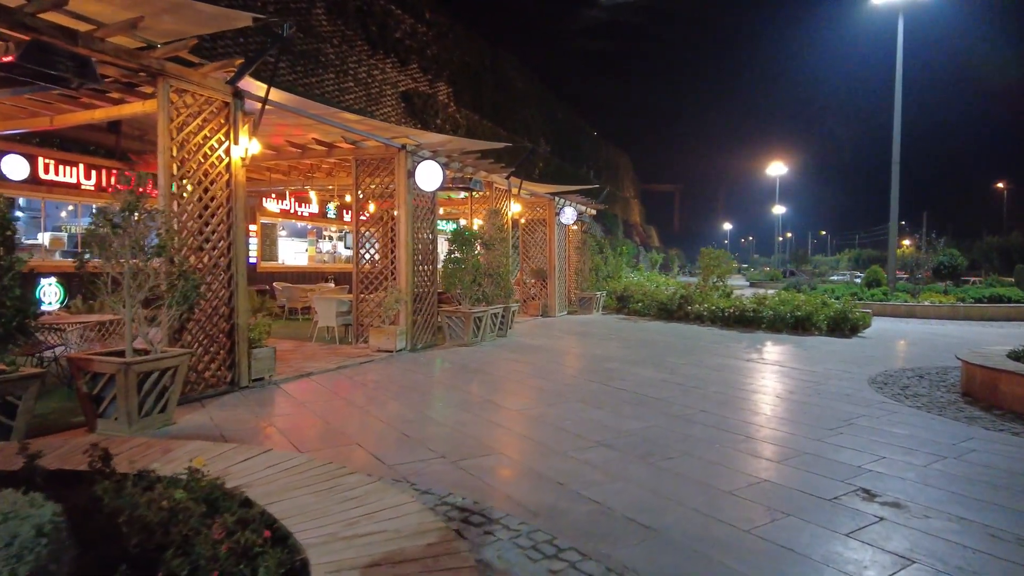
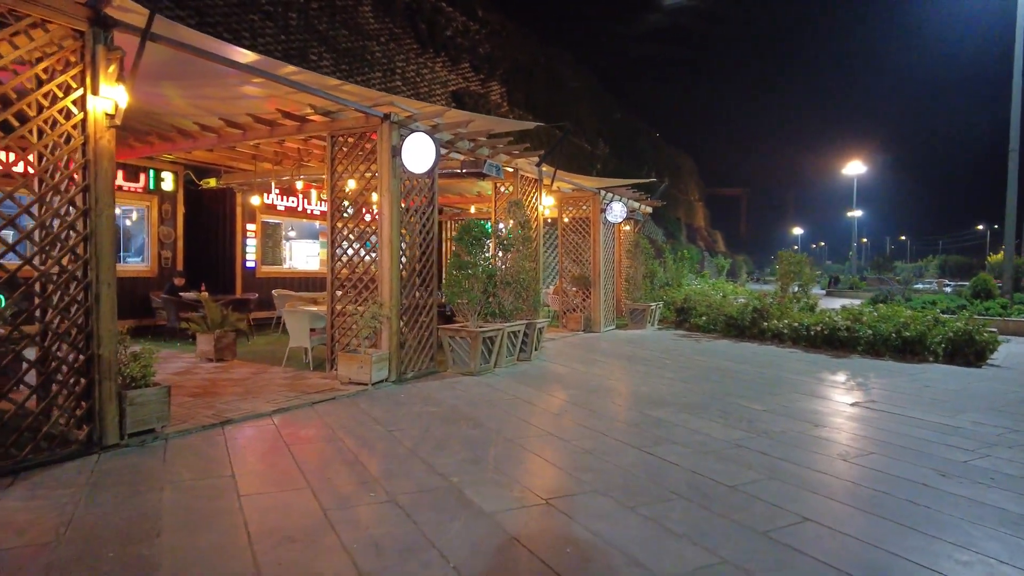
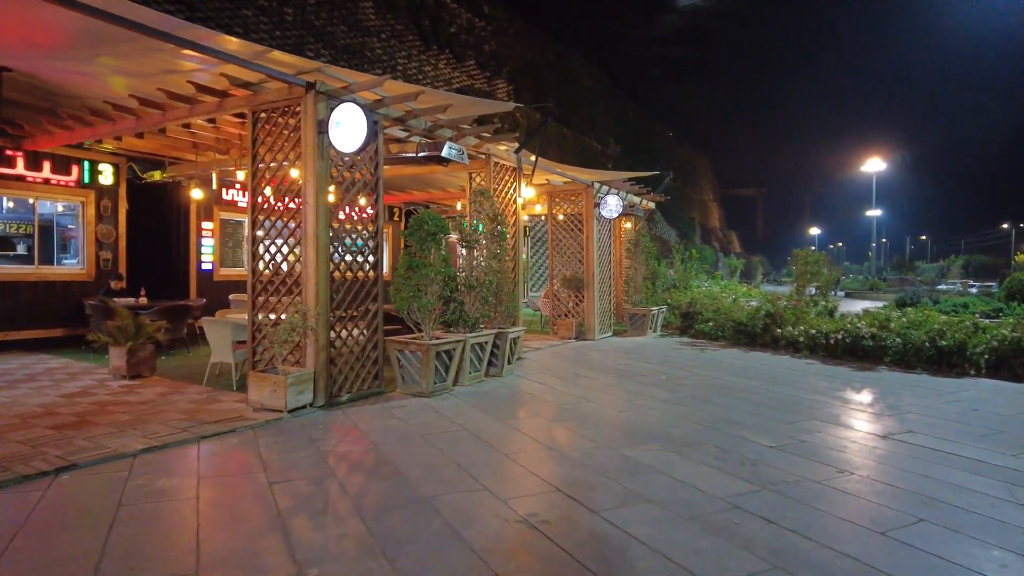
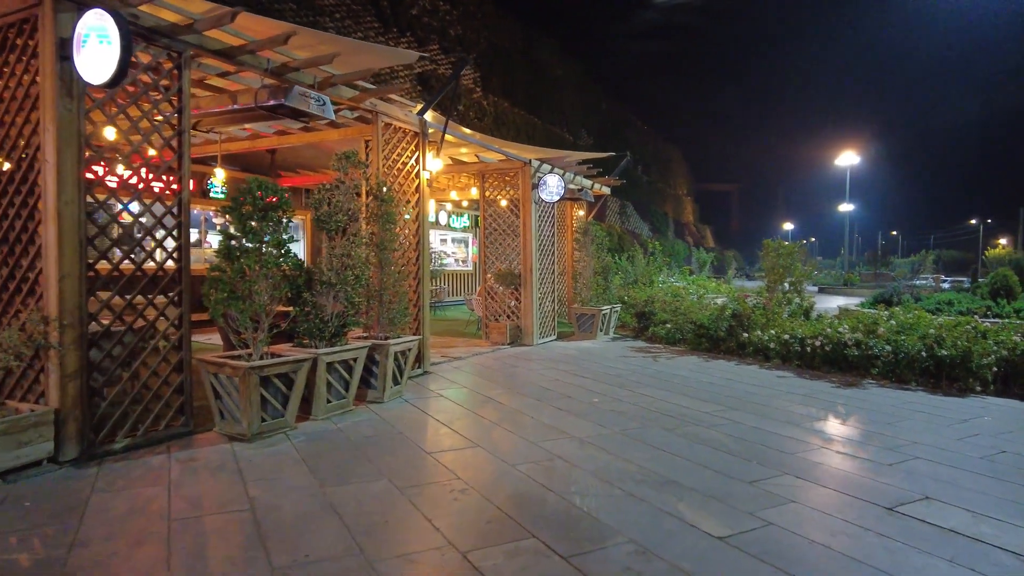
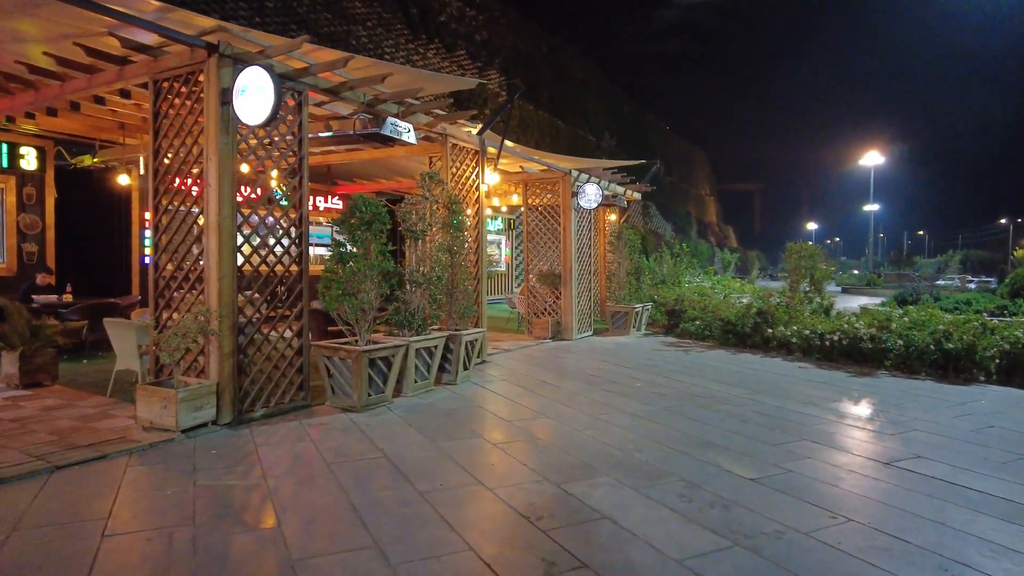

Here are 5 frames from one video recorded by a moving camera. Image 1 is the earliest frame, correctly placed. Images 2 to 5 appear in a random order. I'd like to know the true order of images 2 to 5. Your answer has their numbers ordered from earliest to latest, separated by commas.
2, 3, 5, 4
